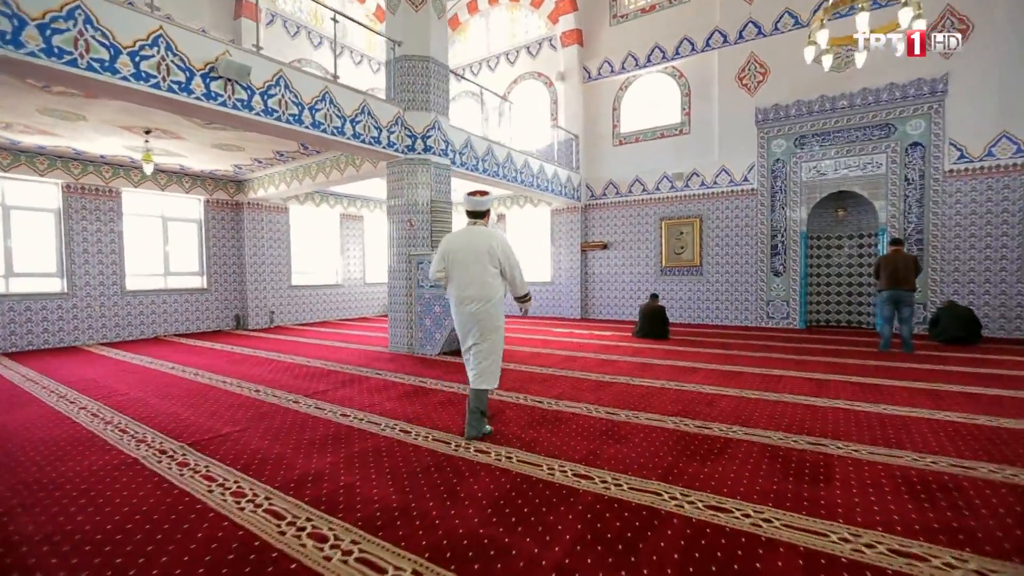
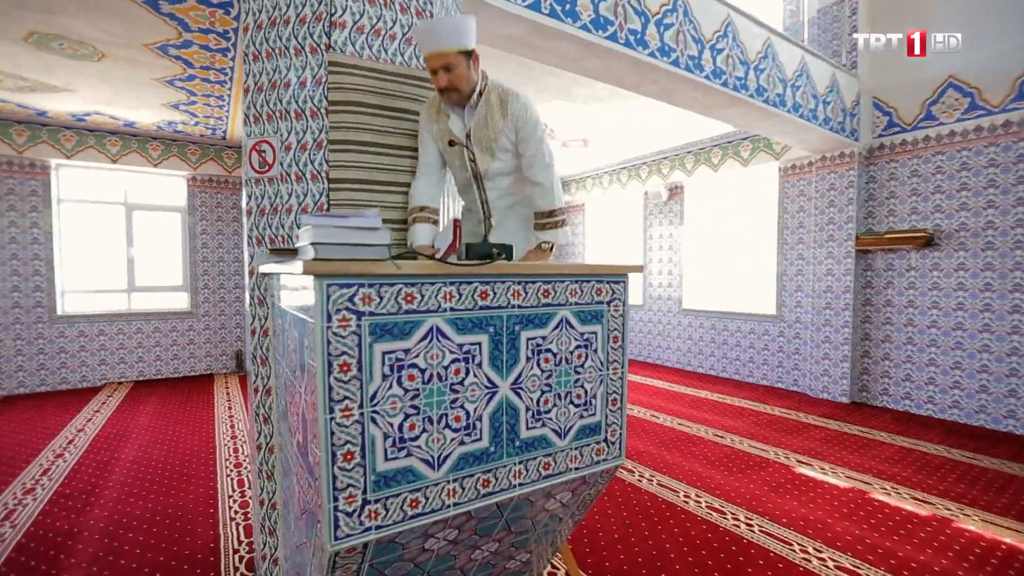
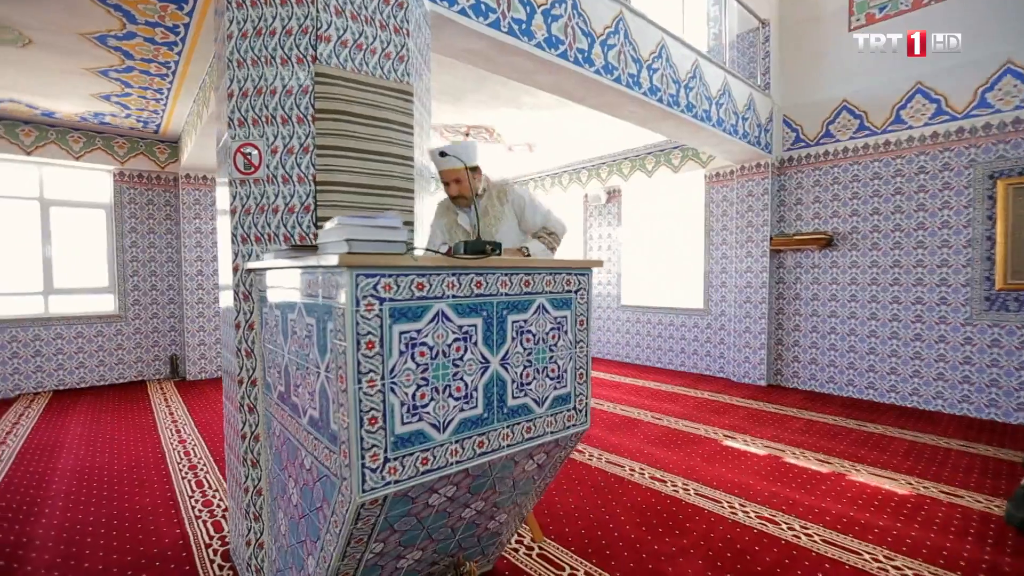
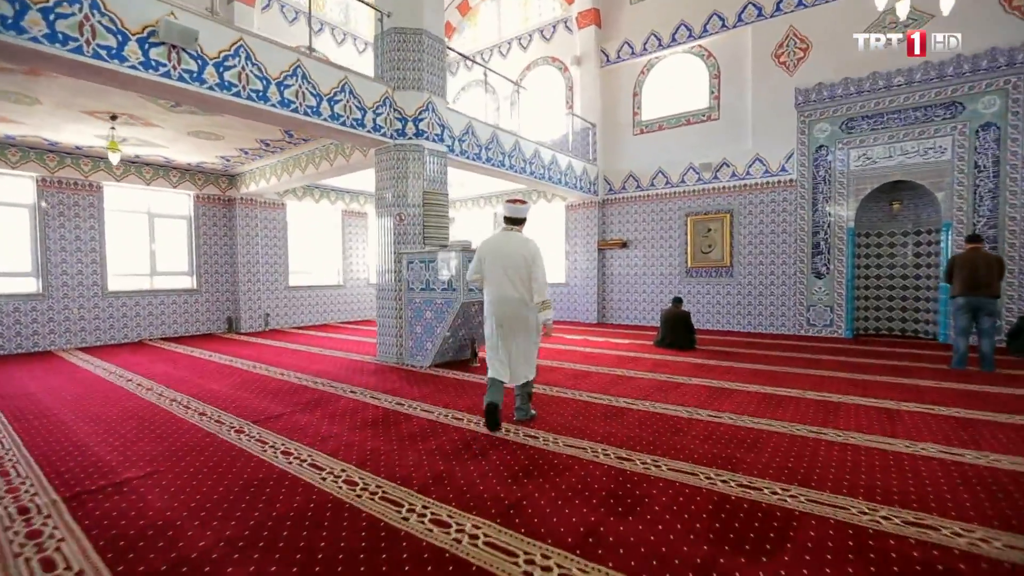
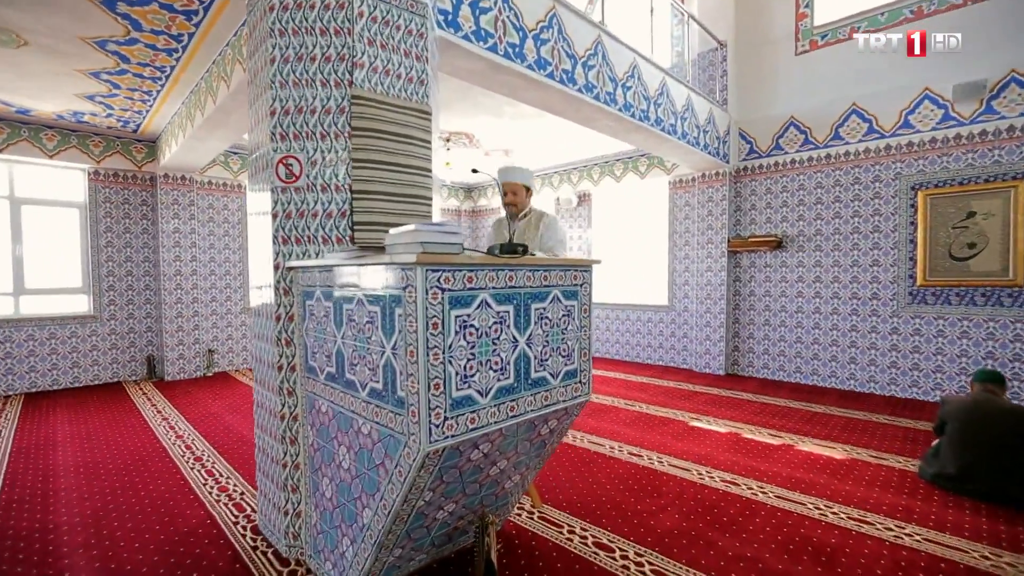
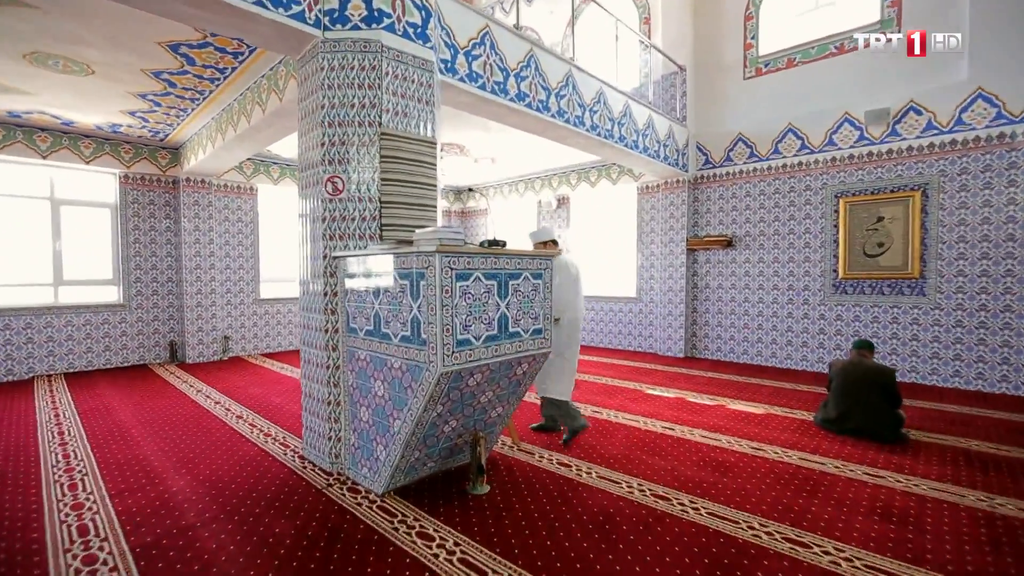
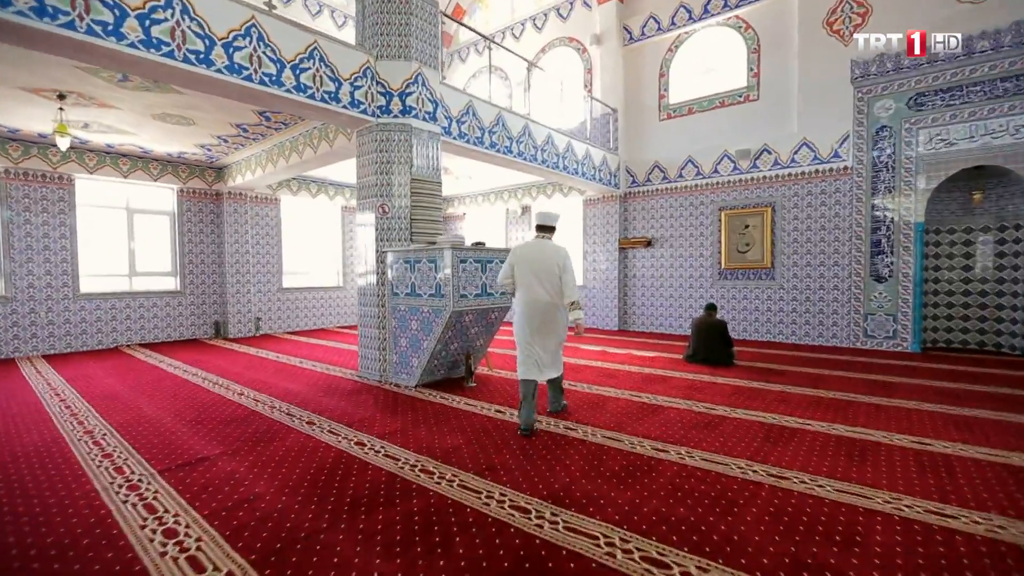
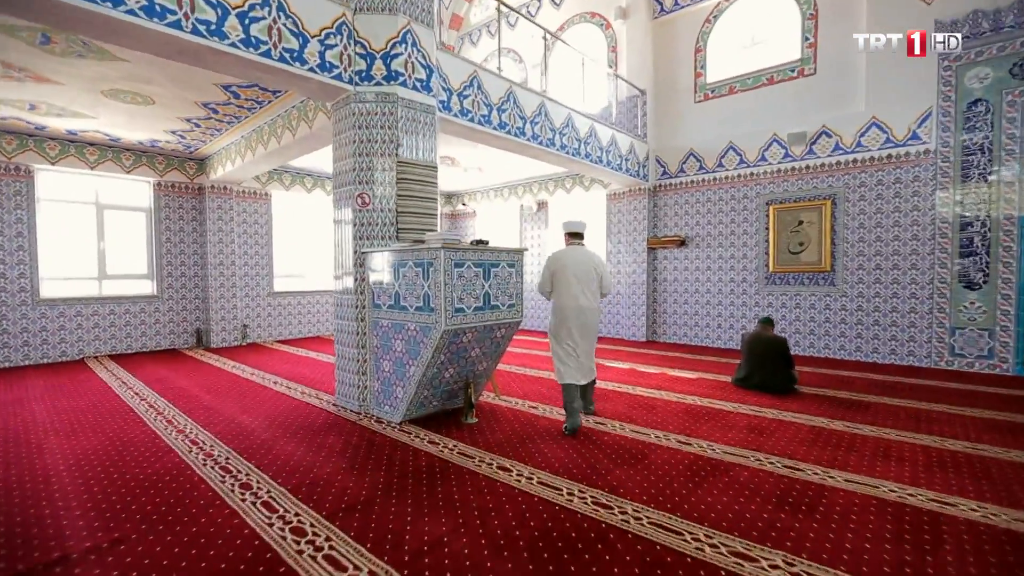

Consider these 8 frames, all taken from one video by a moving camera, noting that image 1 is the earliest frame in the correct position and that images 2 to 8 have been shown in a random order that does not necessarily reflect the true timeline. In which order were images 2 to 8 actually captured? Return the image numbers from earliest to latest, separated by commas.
4, 7, 8, 6, 5, 3, 2
